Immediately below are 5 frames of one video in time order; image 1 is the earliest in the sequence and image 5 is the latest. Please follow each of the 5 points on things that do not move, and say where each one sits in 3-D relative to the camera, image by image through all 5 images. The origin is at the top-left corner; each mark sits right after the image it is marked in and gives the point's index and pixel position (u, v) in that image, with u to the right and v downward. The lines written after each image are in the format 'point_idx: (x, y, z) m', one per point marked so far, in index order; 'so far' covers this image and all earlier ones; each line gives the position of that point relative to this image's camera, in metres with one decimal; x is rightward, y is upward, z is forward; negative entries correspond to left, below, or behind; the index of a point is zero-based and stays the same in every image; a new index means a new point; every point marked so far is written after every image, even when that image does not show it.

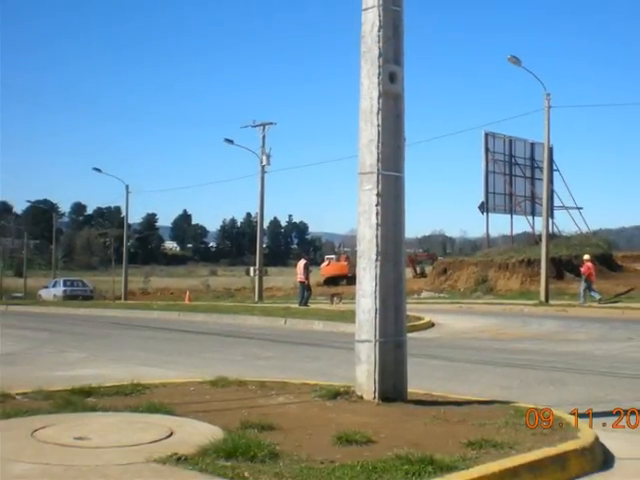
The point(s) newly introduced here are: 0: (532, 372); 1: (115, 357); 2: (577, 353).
0: (+3.6, -2.3, +13.5) m
1: (-3.5, -2.0, +13.7) m
2: (+4.6, -2.1, +14.3) m
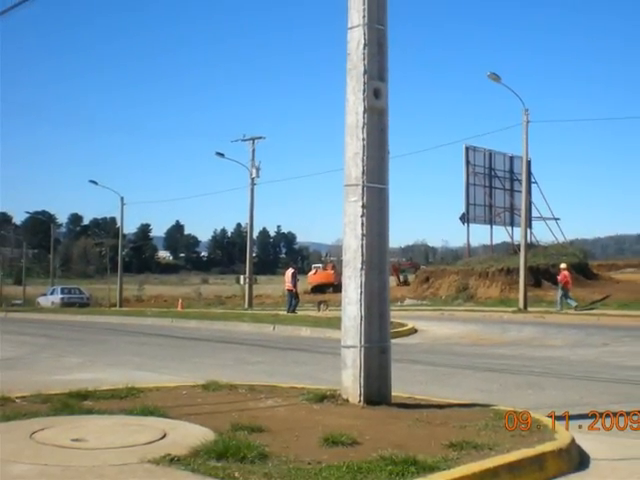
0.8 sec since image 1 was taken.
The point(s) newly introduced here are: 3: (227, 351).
0: (+3.4, -2.4, +14.1) m
1: (-3.8, -2.2, +14.2) m
2: (+4.4, -2.2, +14.8) m
3: (-1.8, -2.1, +15.0) m
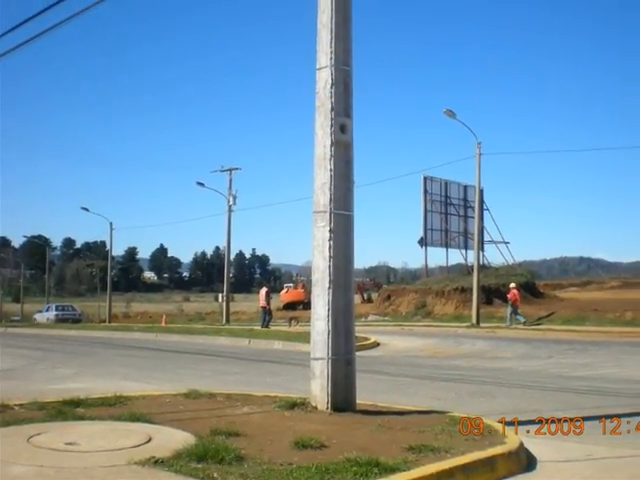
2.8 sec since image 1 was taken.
0: (+2.9, -2.9, +15.4) m
1: (-4.3, -2.6, +15.6) m
2: (+3.8, -2.7, +16.2) m
3: (-2.4, -2.6, +16.4) m
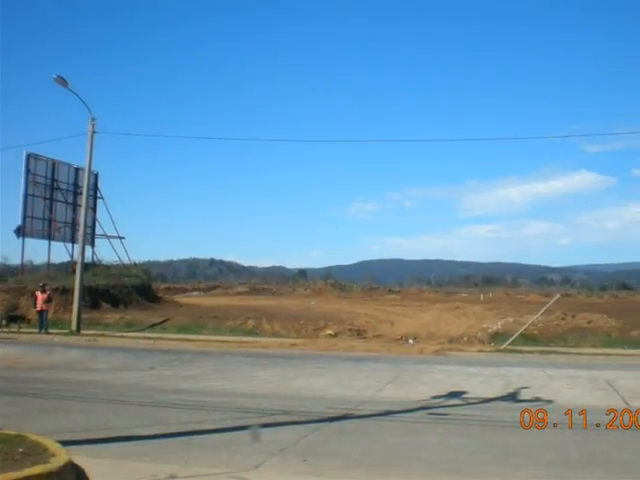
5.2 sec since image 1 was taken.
0: (+2.1, -3.4, +17.3) m
1: (-5.1, -3.2, +17.4) m
2: (+3.1, -3.2, +18.1) m
3: (-3.1, -3.1, +18.2) m
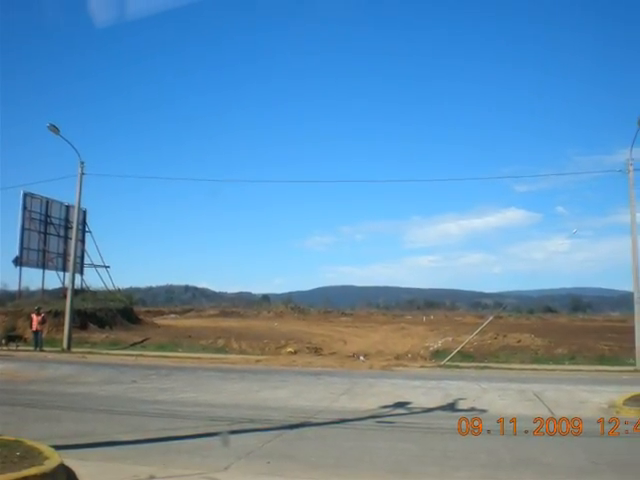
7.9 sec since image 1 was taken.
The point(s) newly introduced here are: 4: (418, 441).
0: (+1.2, -4.1, +19.7) m
1: (-6.0, -3.9, +19.6) m
2: (+2.1, -4.0, +20.5) m
3: (-4.1, -3.8, +20.5) m
4: (+2.1, -4.4, +17.3) m
